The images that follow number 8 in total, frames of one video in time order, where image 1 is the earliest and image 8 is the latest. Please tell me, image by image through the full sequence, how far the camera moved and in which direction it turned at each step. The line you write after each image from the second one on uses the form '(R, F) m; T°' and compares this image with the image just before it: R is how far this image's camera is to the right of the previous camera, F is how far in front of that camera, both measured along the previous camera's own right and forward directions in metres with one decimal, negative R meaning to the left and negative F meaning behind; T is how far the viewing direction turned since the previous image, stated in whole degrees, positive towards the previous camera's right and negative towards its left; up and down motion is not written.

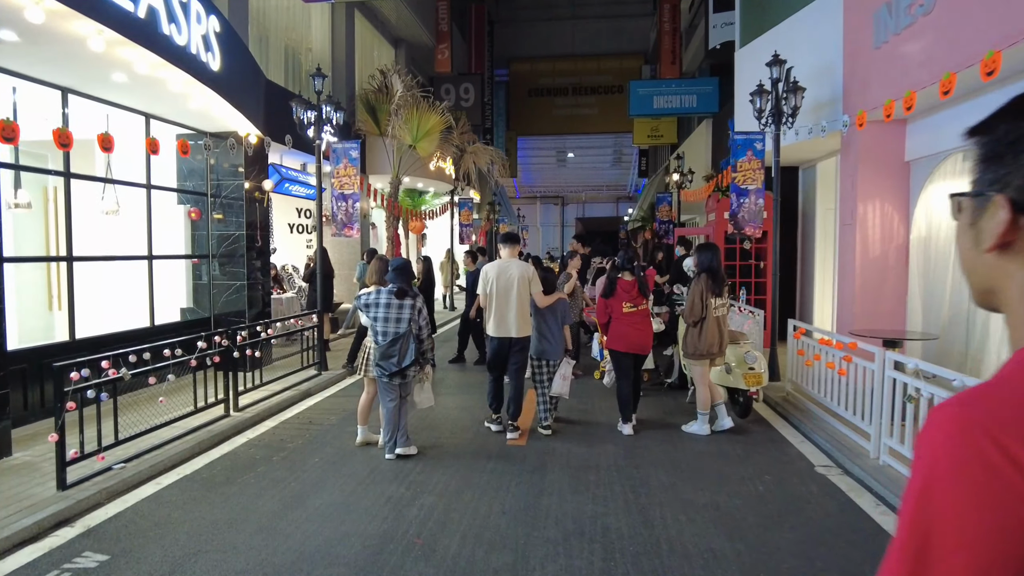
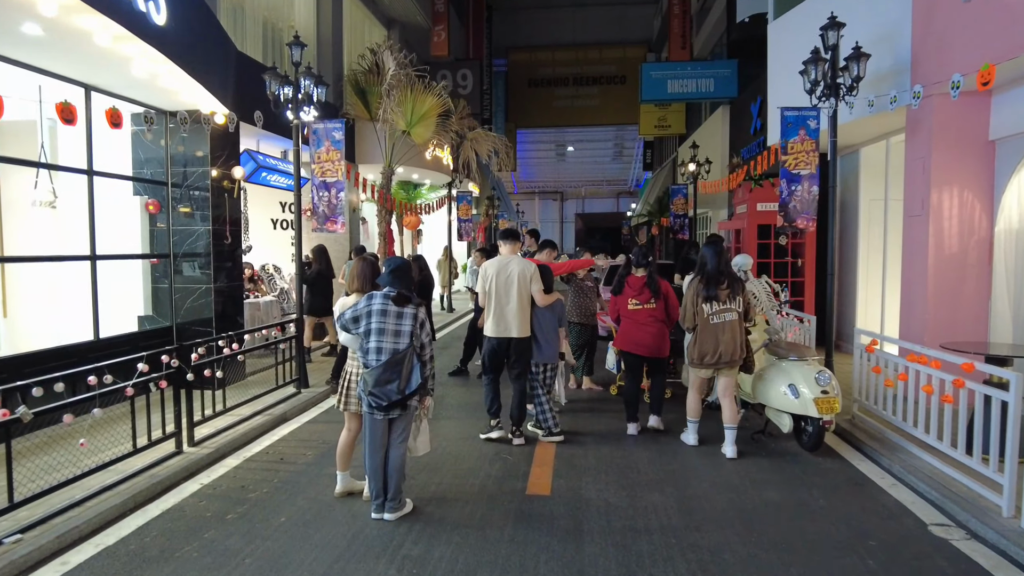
(-0.2, +1.3) m; 0°
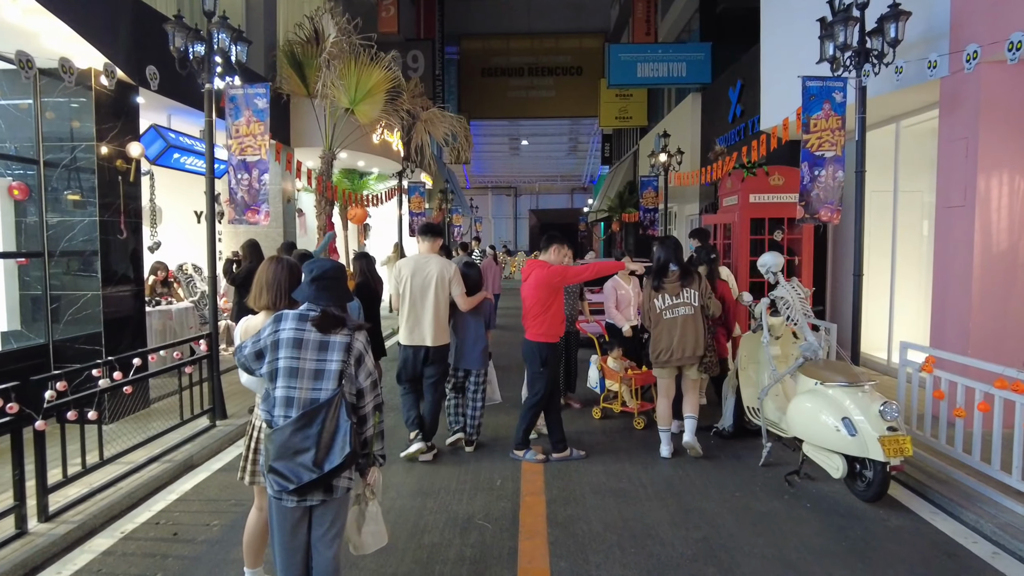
(-0.2, +1.4) m; +4°
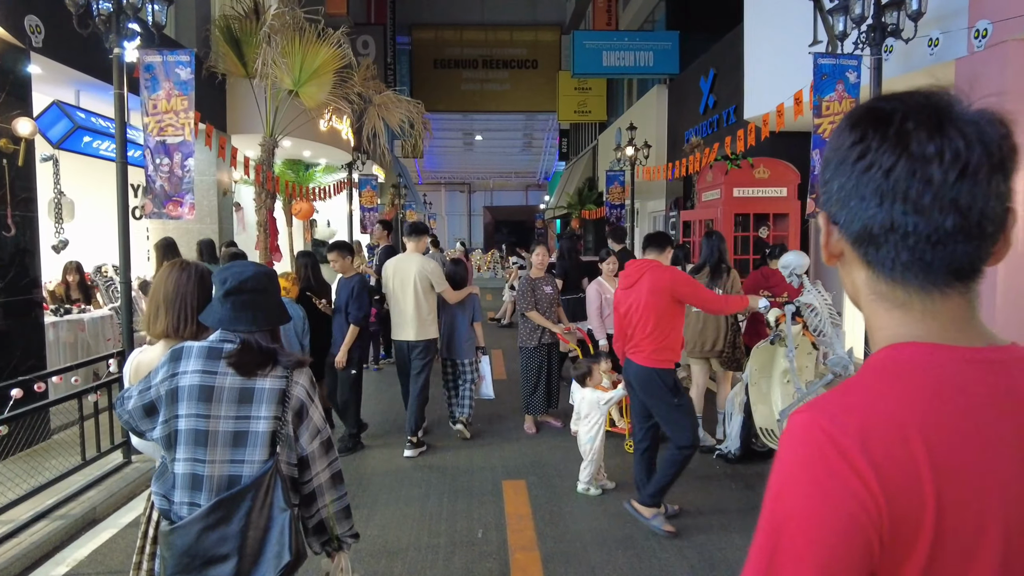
(-0.2, +0.9) m; +4°
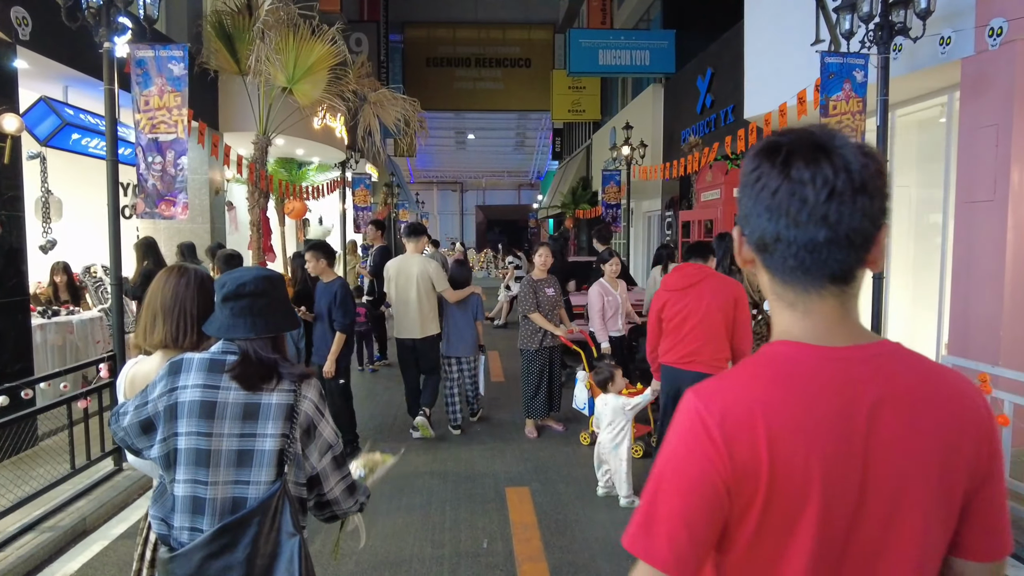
(-0.1, +0.1) m; +1°
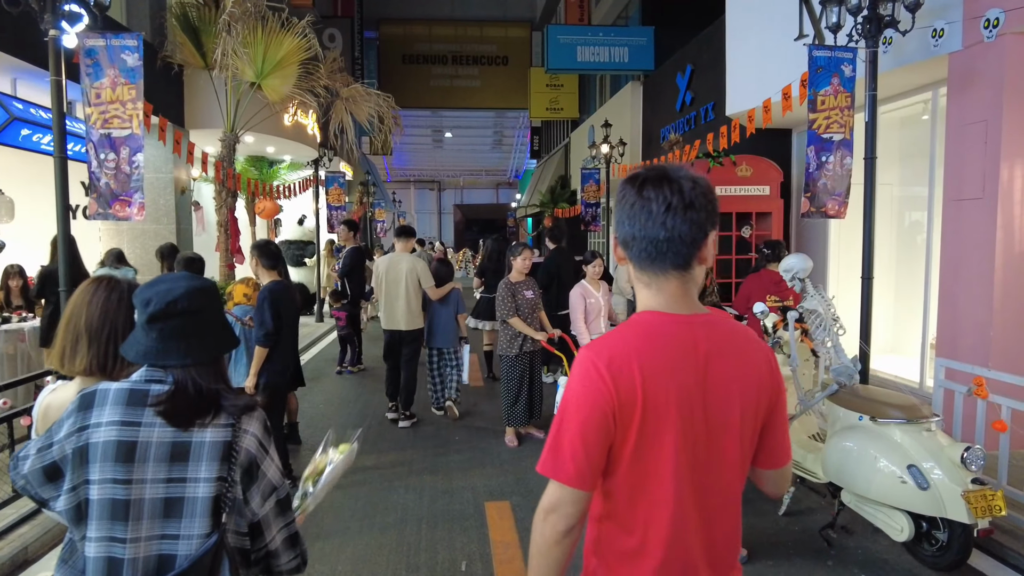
(0.0, +0.2) m; +2°
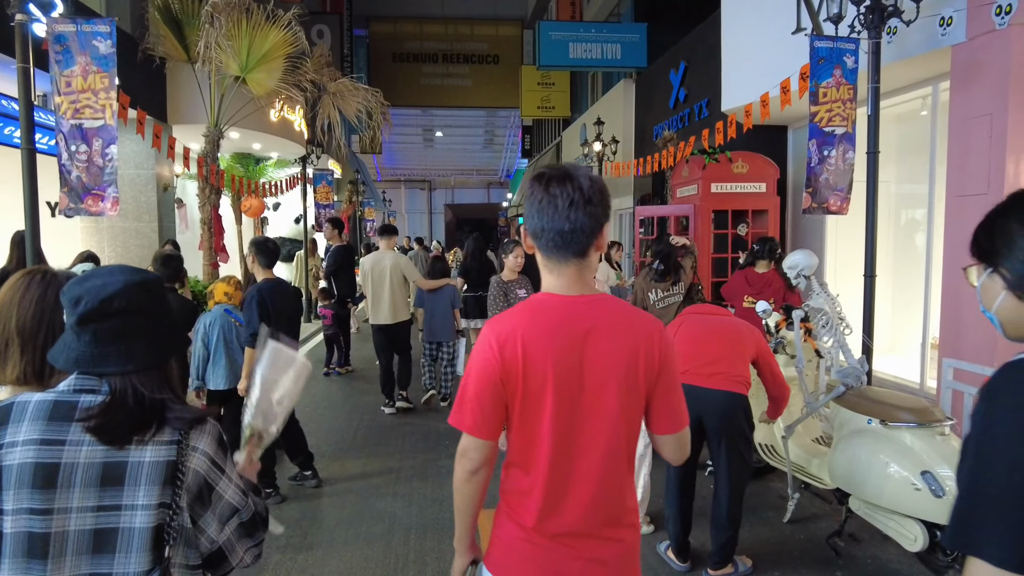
(0.0, +0.2) m; +1°
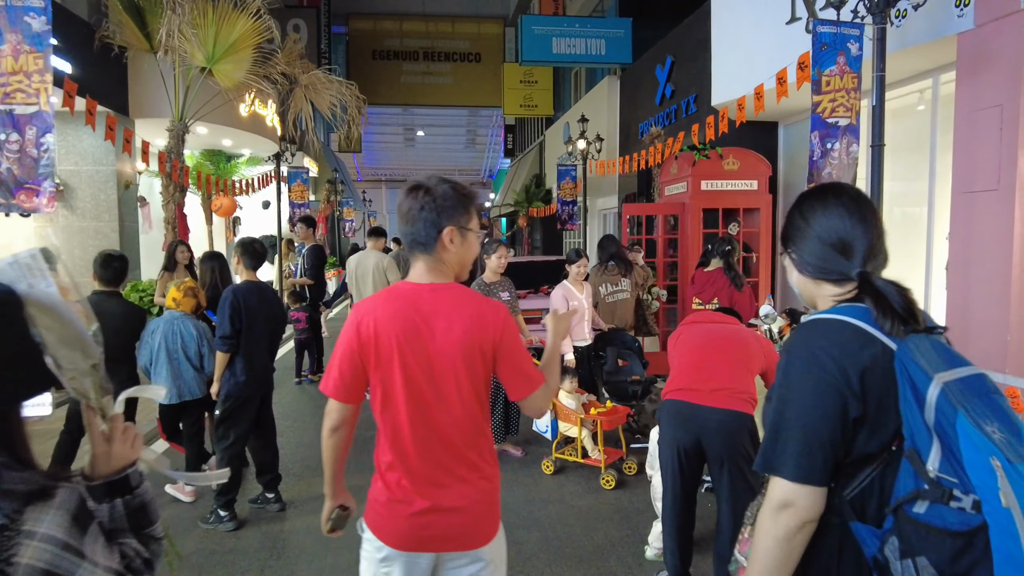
(0.0, +0.4) m; +1°
